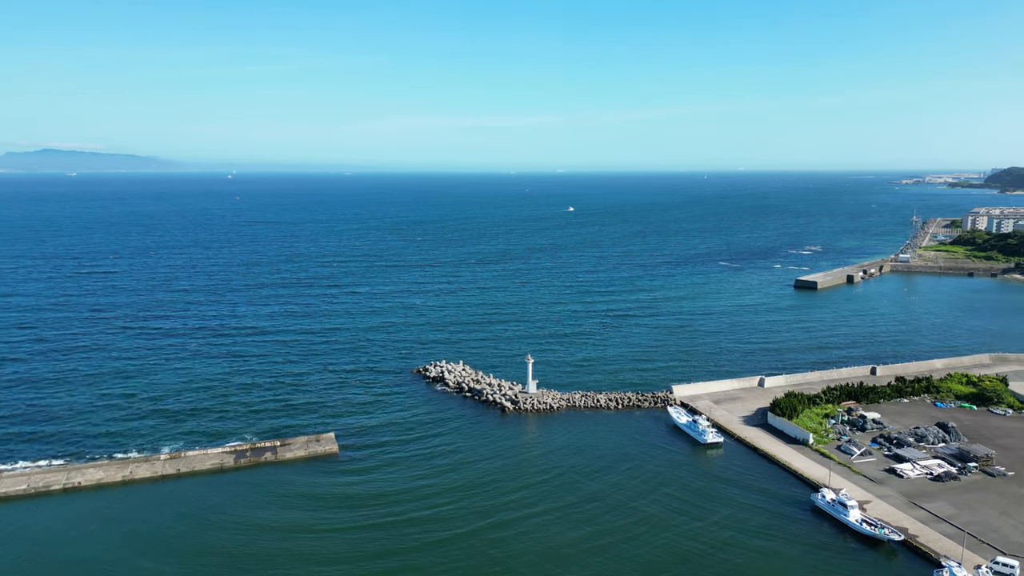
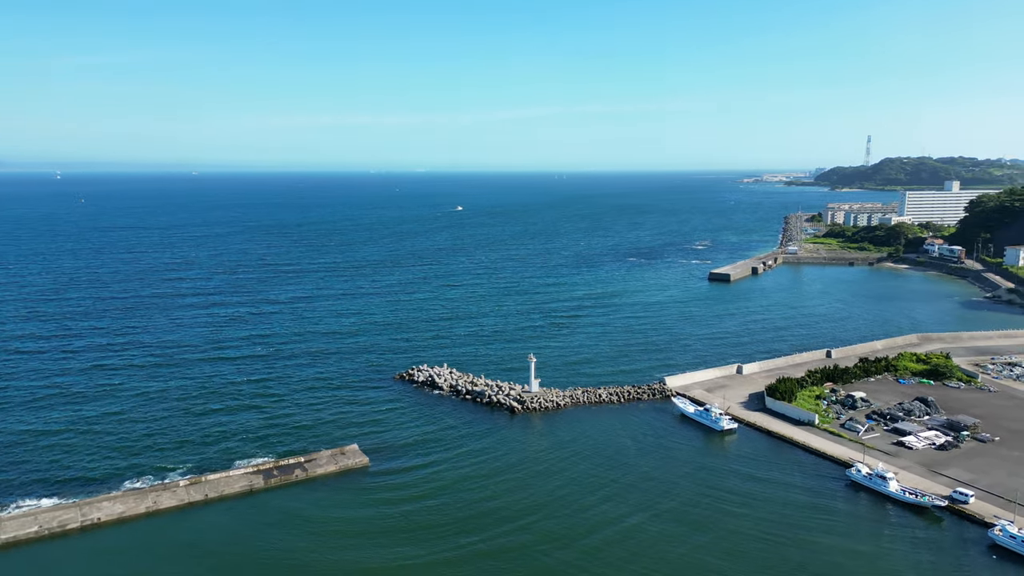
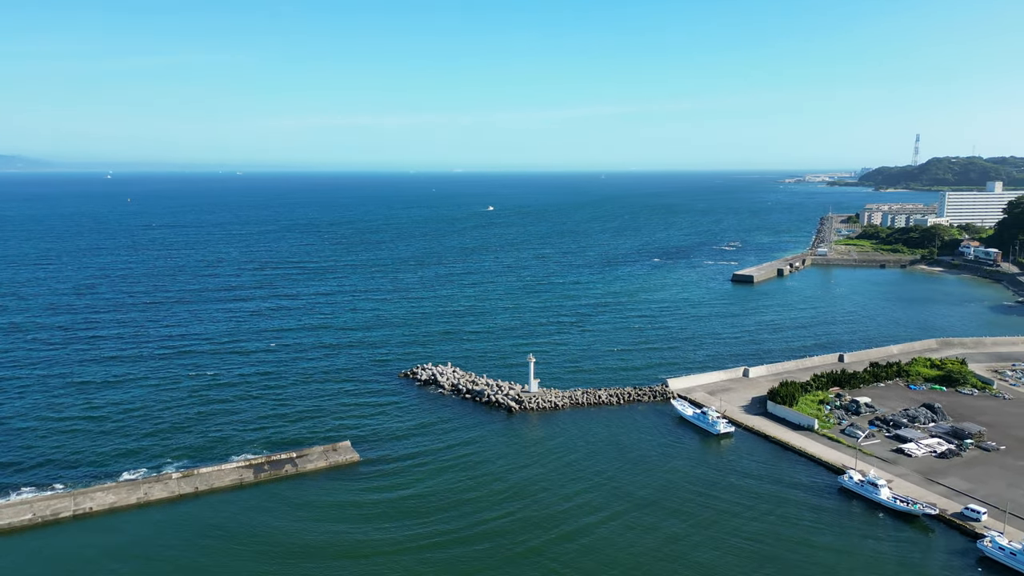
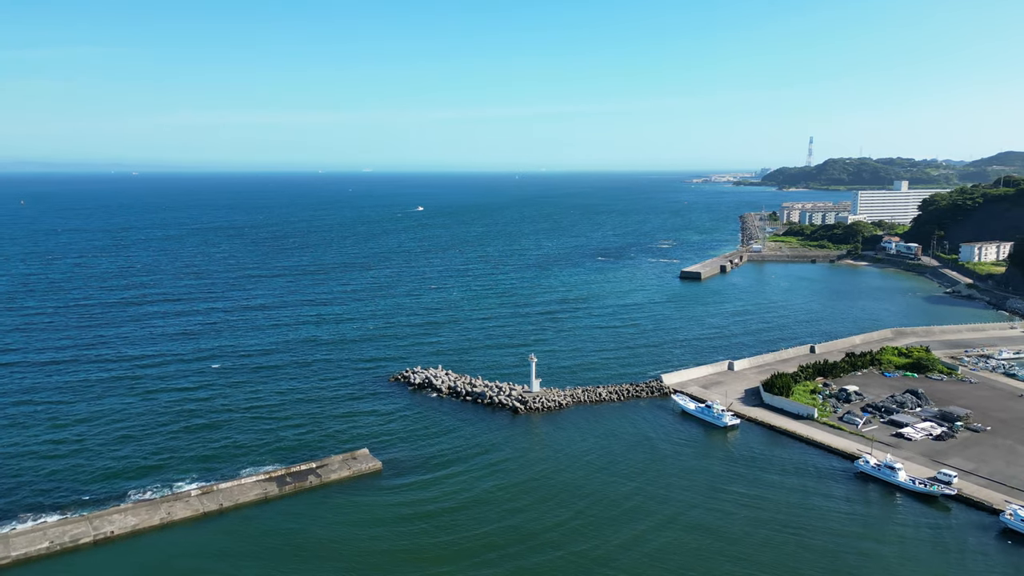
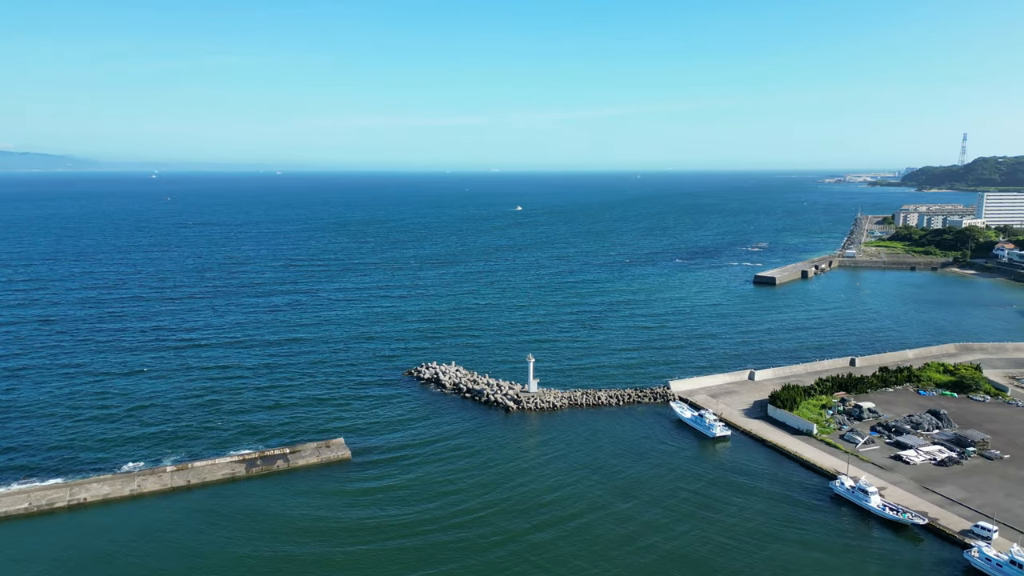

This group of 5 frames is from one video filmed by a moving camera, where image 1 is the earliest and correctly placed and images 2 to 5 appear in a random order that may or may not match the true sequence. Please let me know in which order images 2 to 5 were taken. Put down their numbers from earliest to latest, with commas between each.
5, 3, 2, 4
